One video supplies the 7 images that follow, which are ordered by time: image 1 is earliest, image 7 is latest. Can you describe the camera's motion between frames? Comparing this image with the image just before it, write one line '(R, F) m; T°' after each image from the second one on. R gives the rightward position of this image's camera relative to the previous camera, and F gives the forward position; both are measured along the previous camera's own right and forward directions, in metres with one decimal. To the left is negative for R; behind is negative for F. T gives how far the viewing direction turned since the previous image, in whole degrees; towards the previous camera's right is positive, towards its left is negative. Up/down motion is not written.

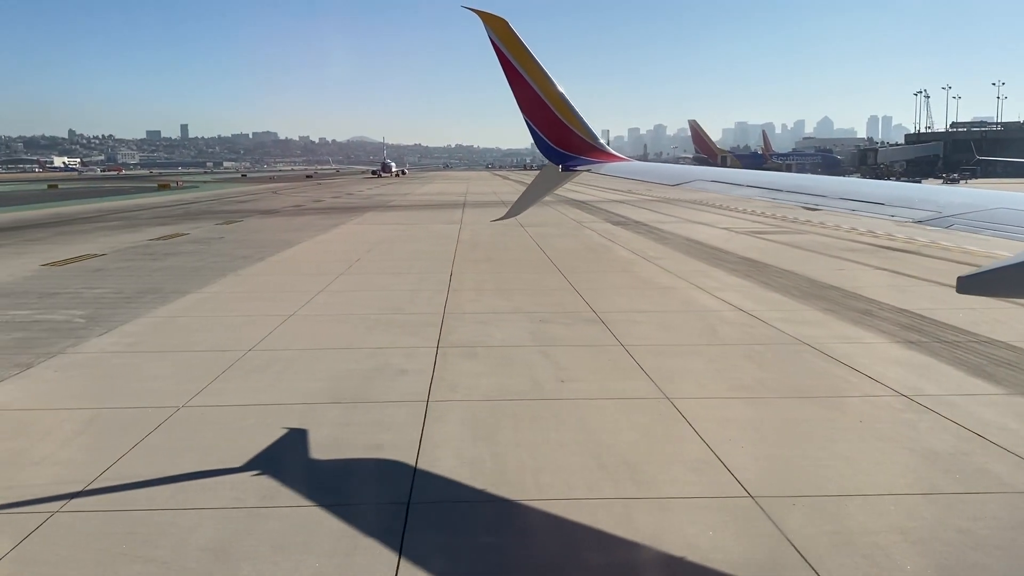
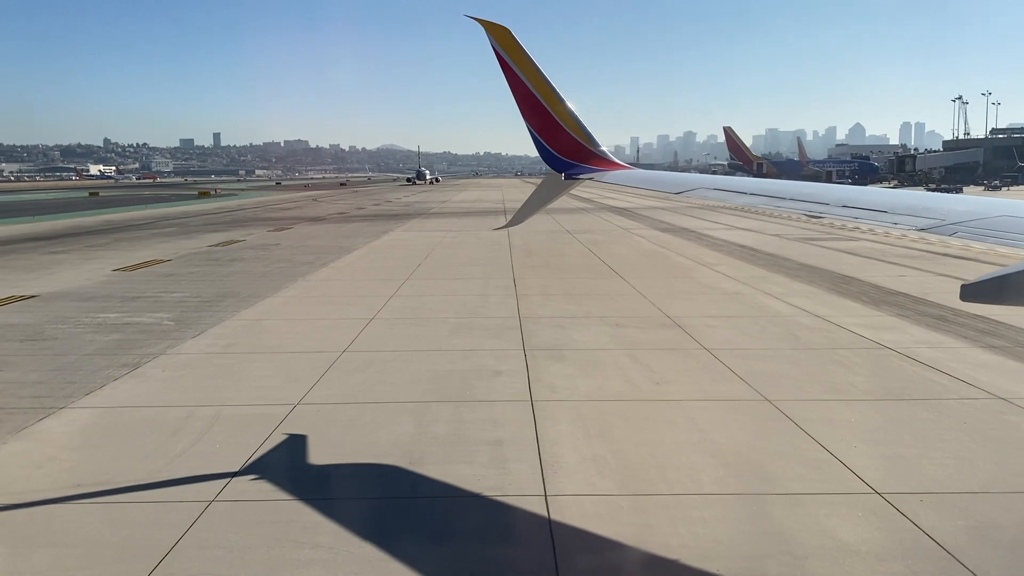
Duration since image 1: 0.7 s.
(-0.6, -0.2) m; -2°
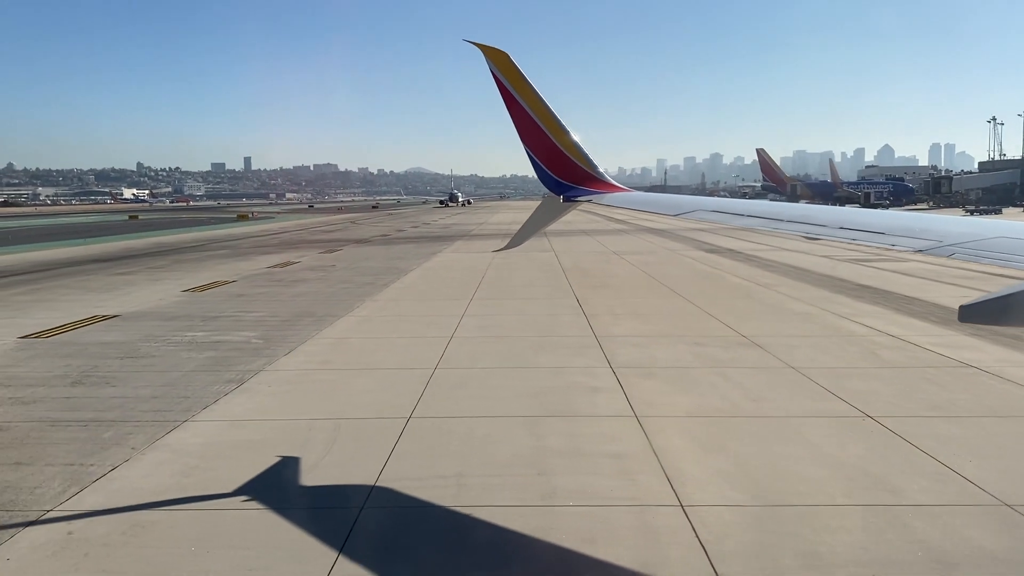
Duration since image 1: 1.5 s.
(-0.7, -0.2) m; -2°
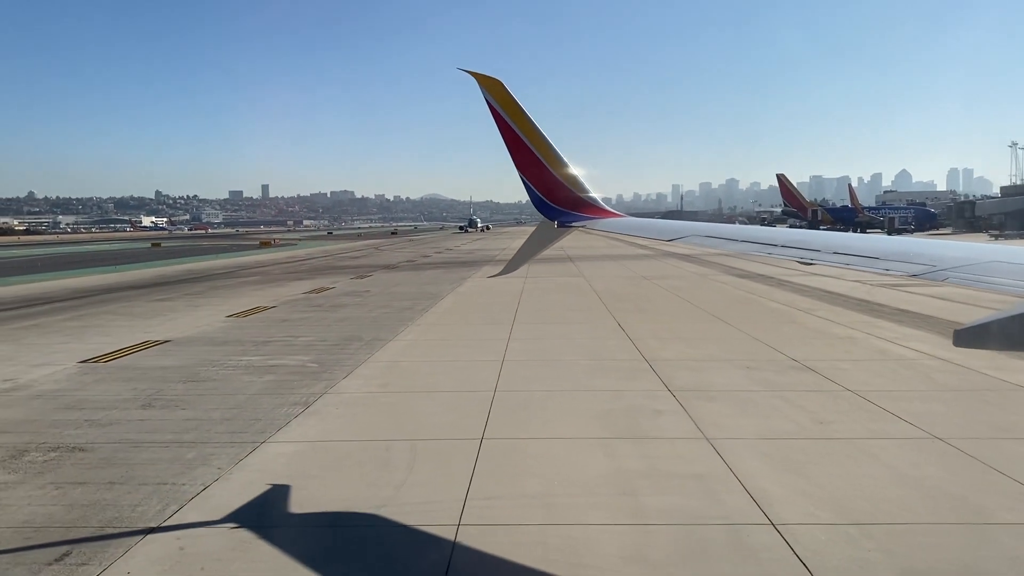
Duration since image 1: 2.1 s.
(-0.5, -0.1) m; -1°
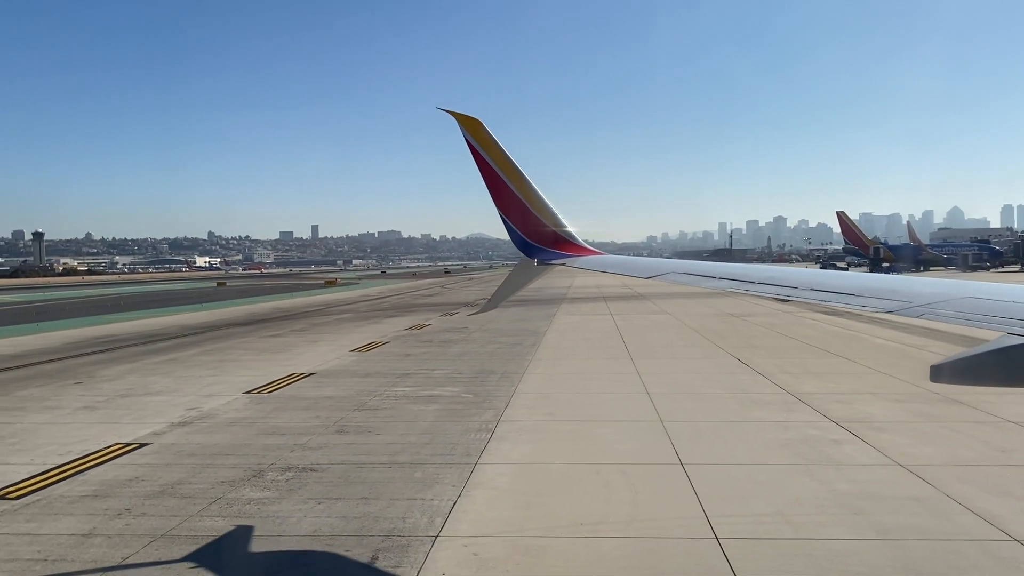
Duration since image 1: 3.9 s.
(-1.4, -0.5) m; -3°
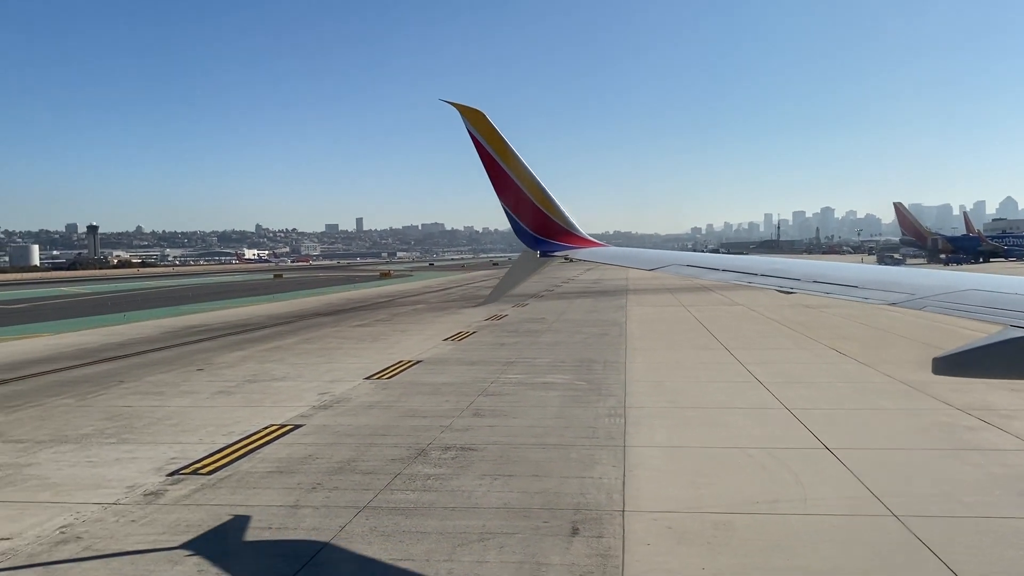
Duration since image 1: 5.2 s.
(-1.0, -0.4) m; -3°
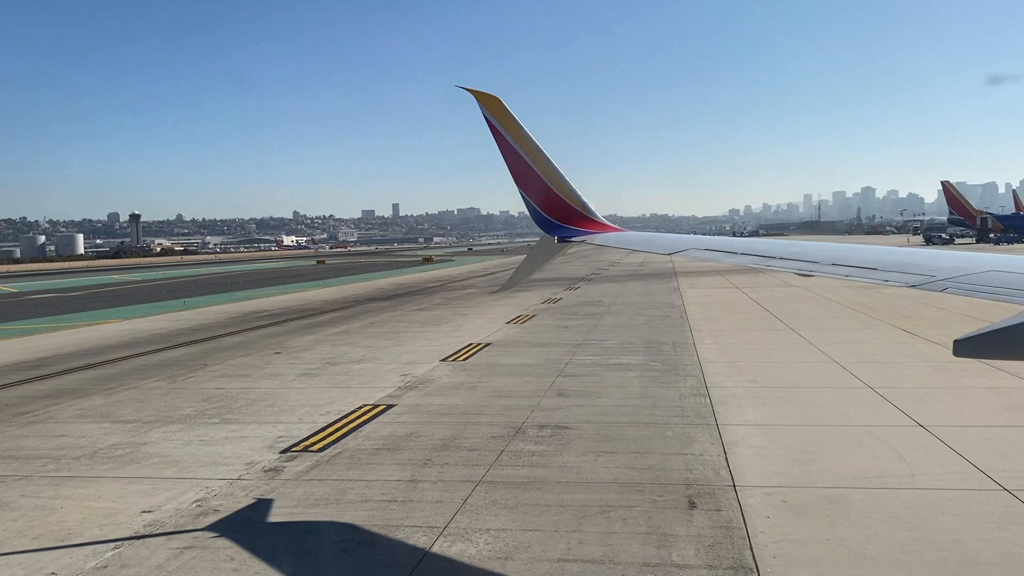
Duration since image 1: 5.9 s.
(-0.6, -0.2) m; -2°
